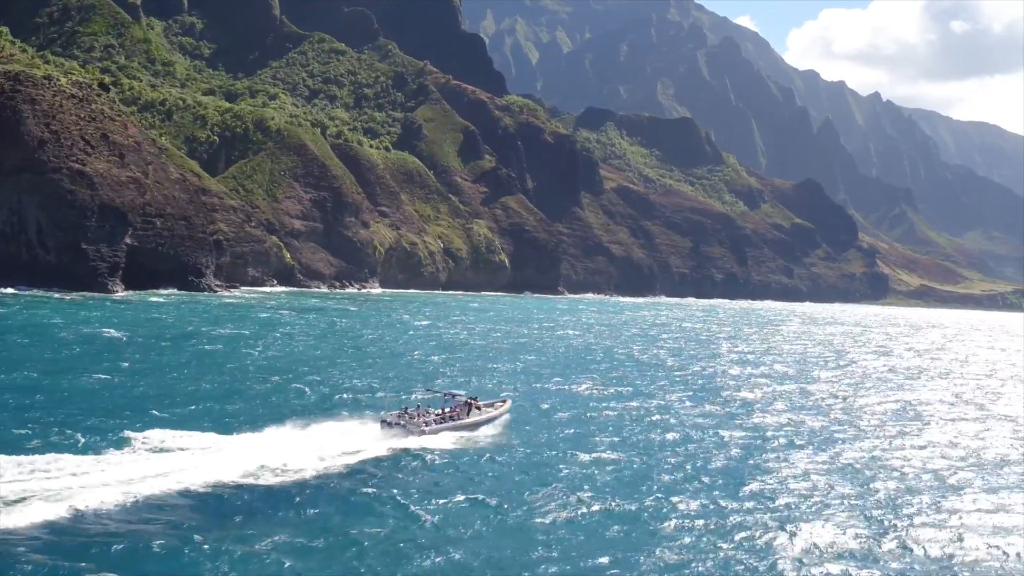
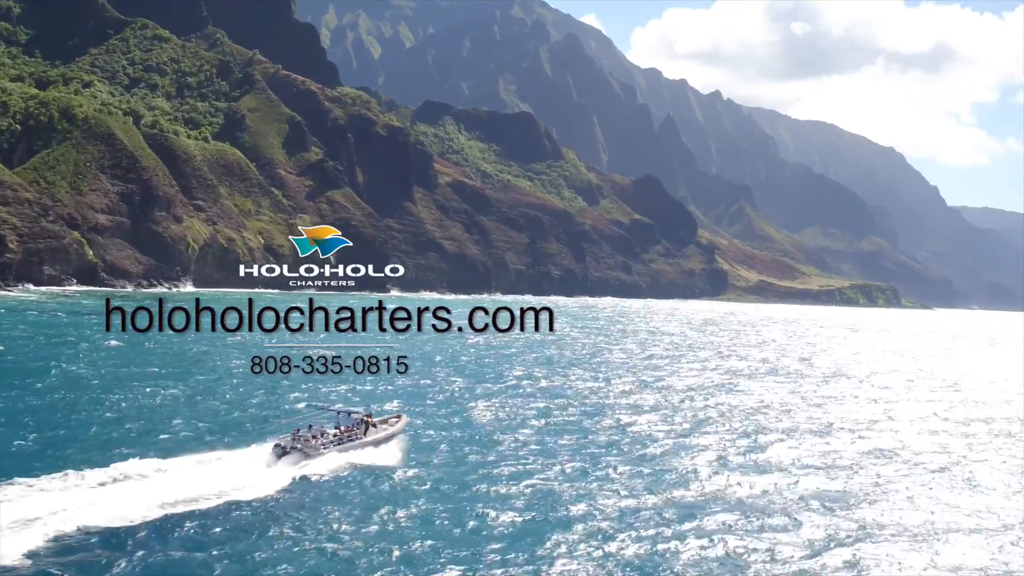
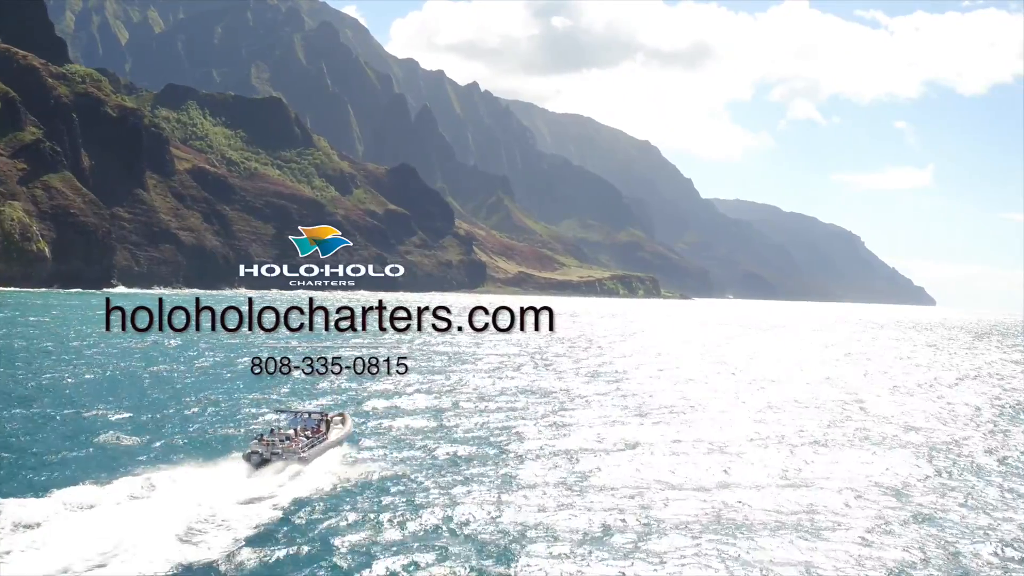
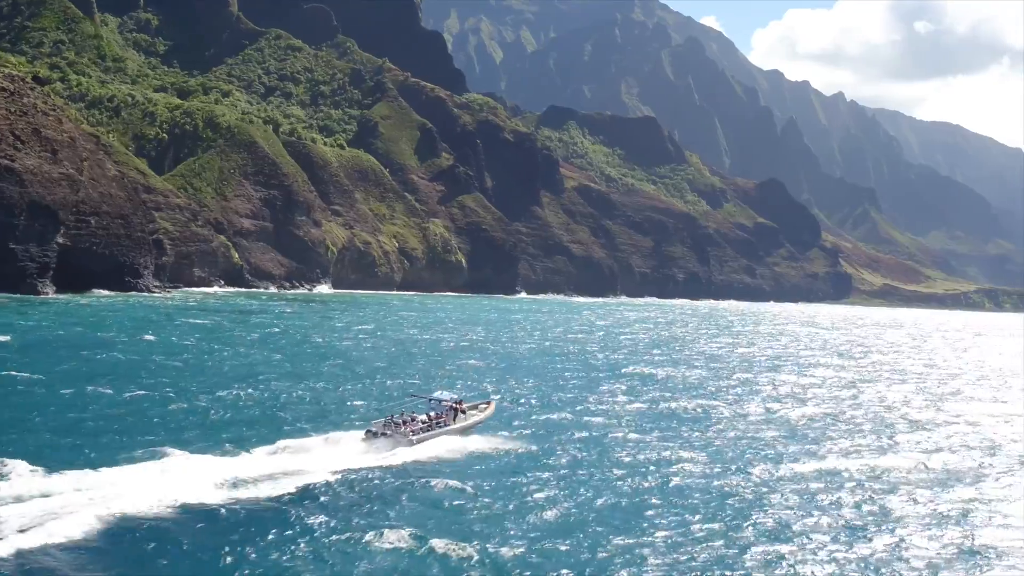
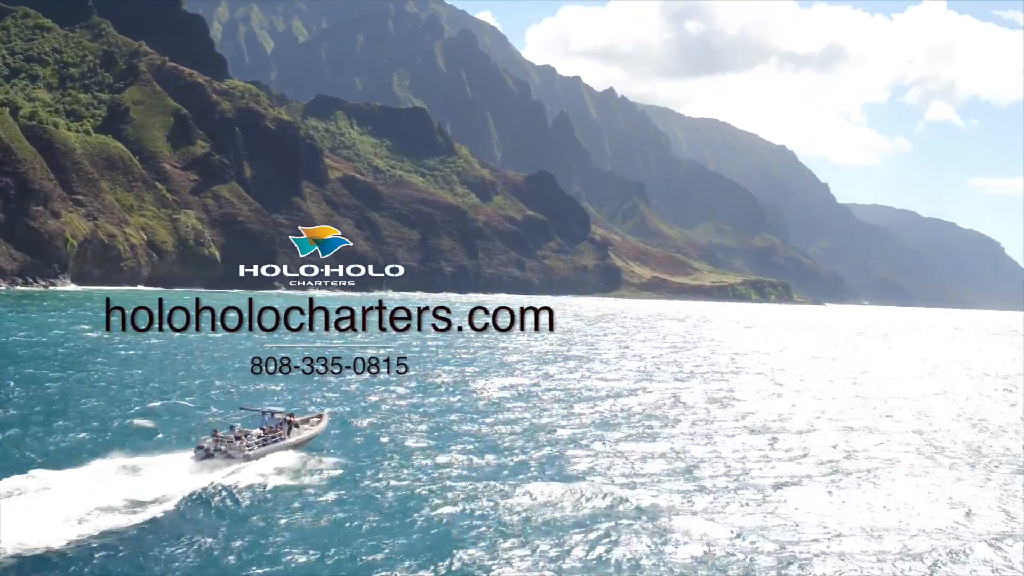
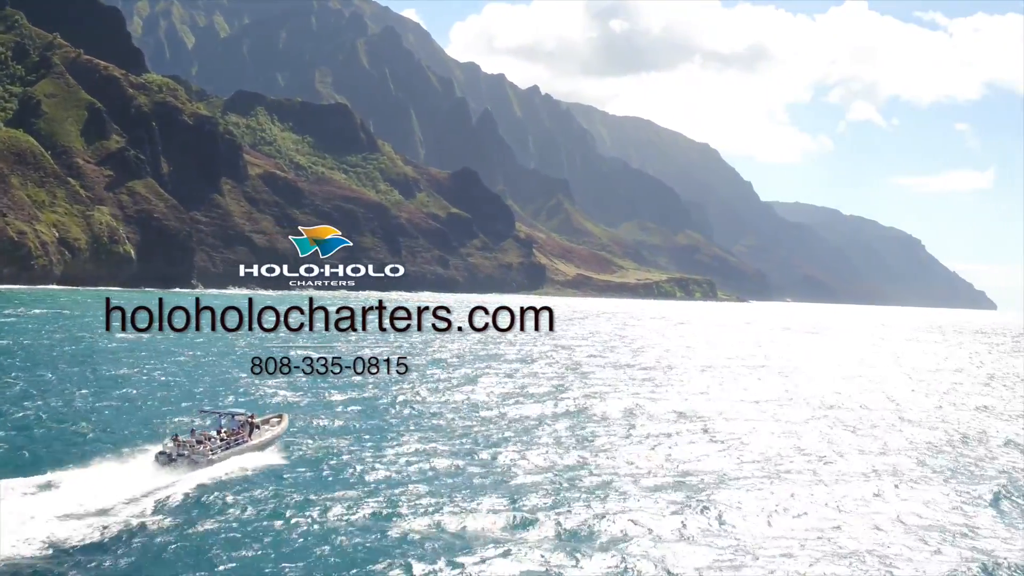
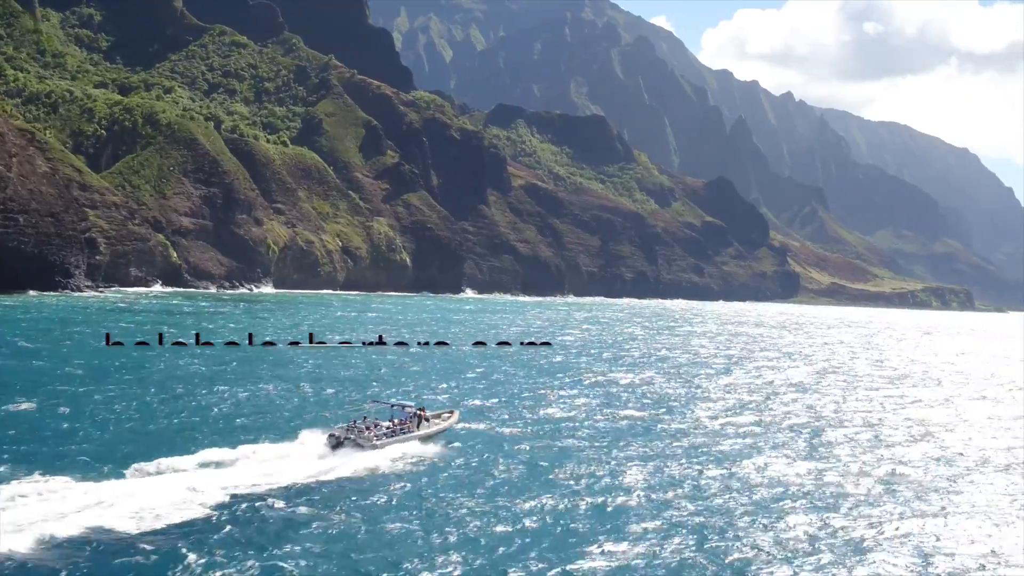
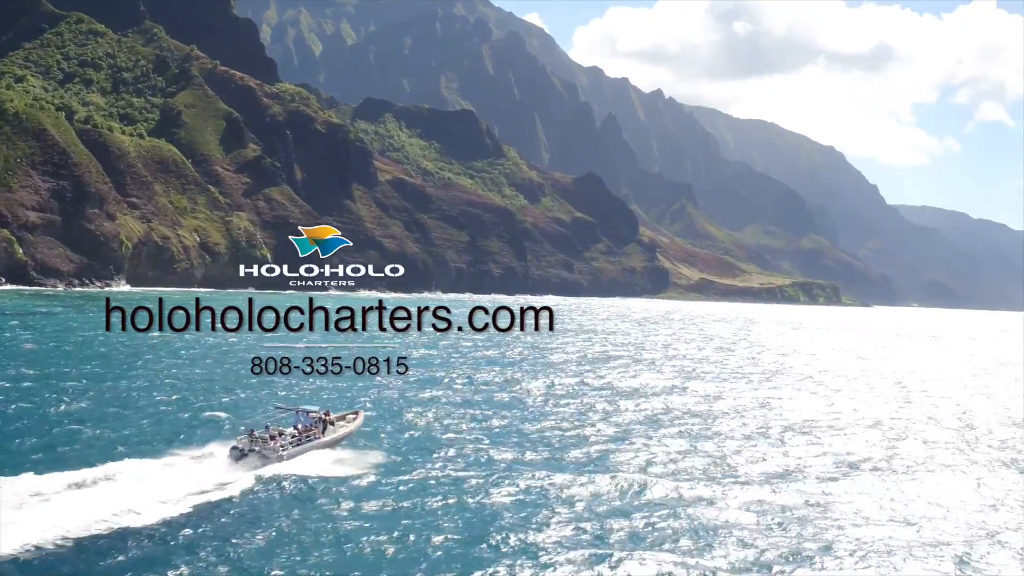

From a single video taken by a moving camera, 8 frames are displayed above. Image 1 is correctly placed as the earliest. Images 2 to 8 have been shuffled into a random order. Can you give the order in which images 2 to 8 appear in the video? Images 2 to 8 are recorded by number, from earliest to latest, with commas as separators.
4, 7, 2, 8, 5, 6, 3
